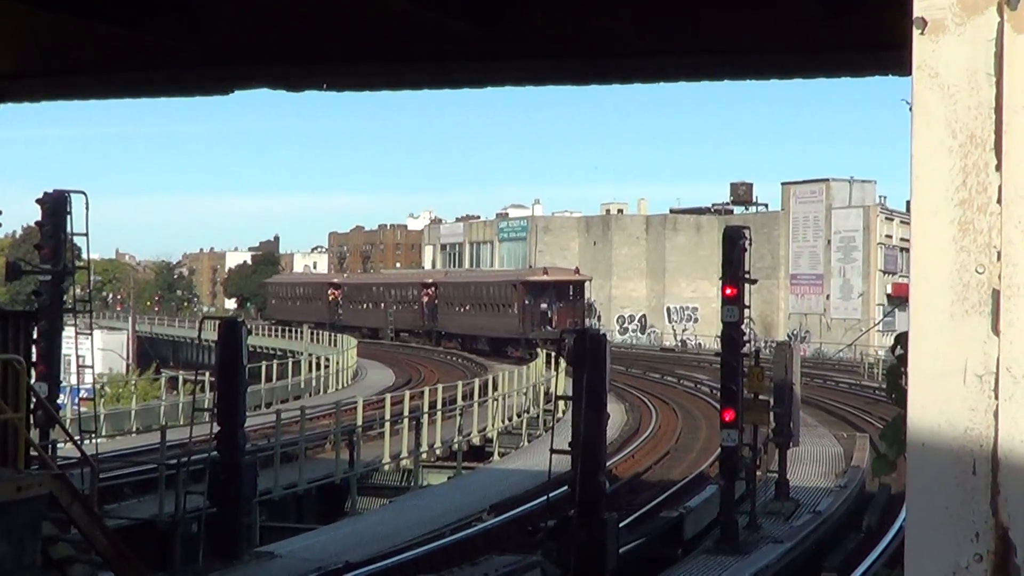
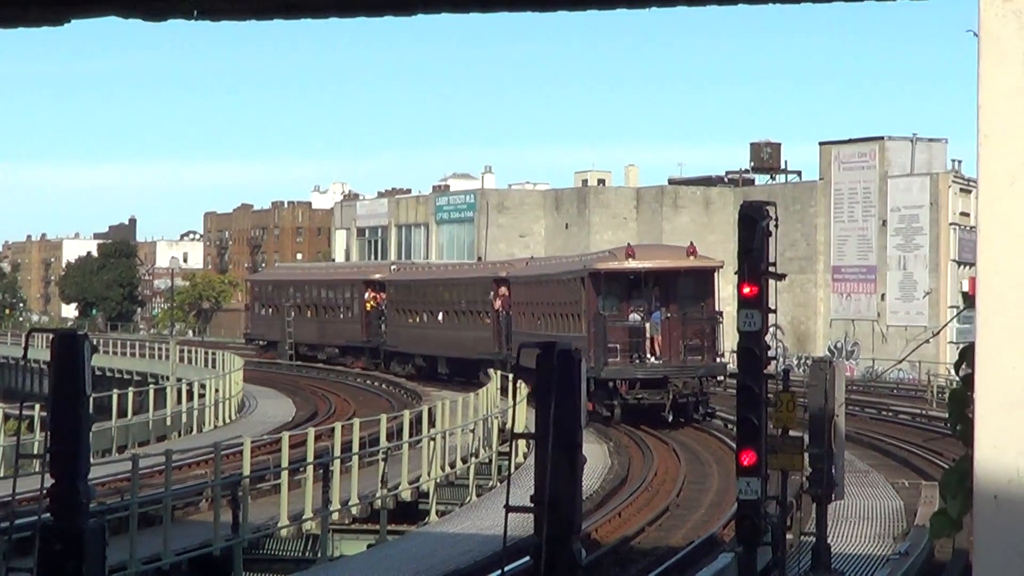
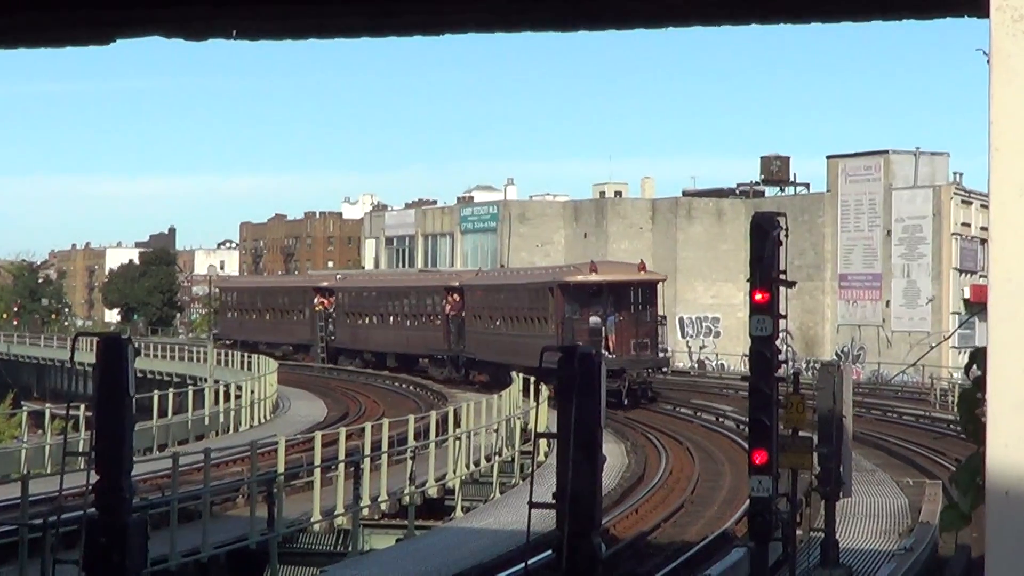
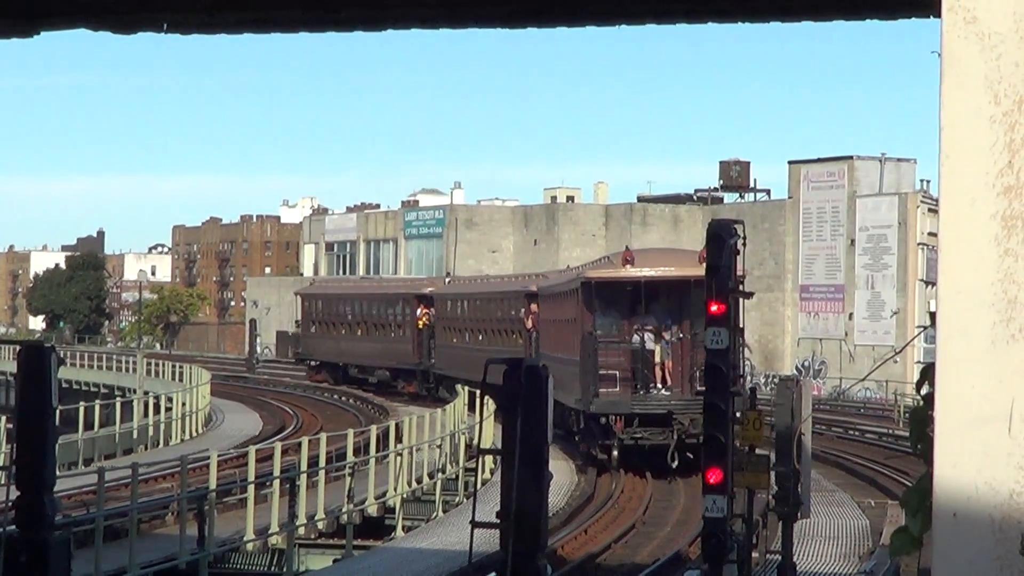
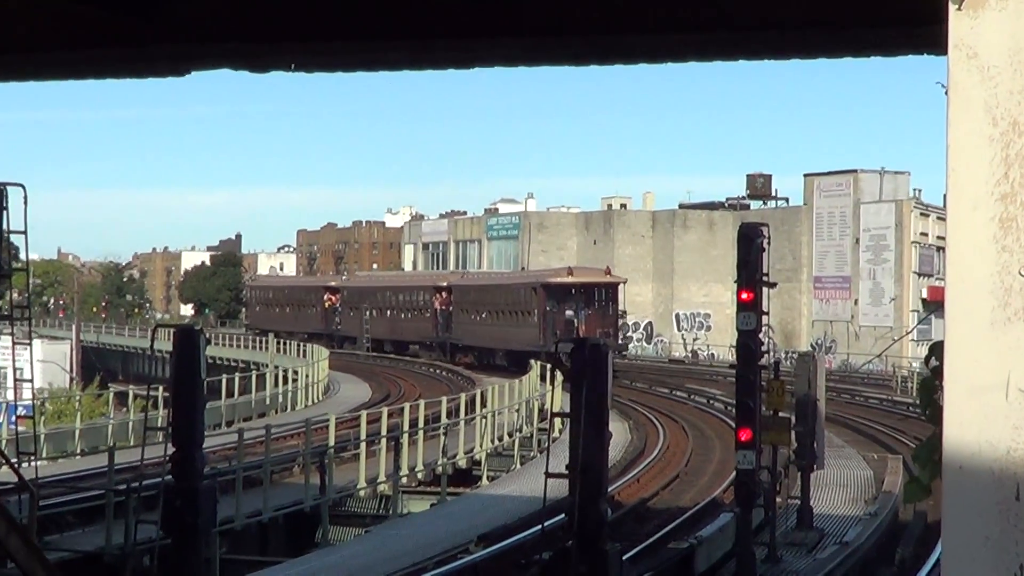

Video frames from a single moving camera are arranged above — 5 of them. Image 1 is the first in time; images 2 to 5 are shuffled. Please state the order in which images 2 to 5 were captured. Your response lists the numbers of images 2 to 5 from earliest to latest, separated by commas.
5, 3, 2, 4
